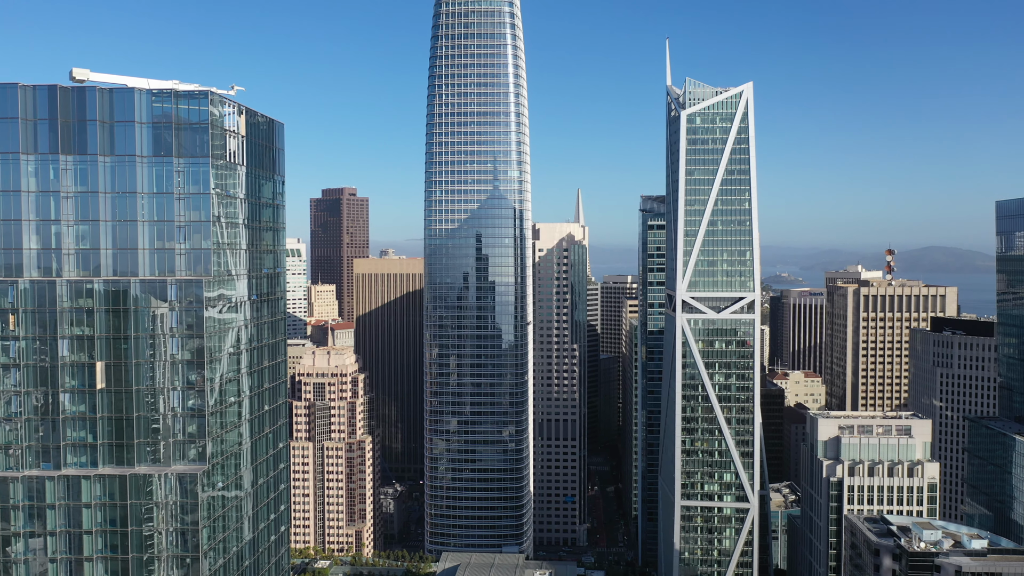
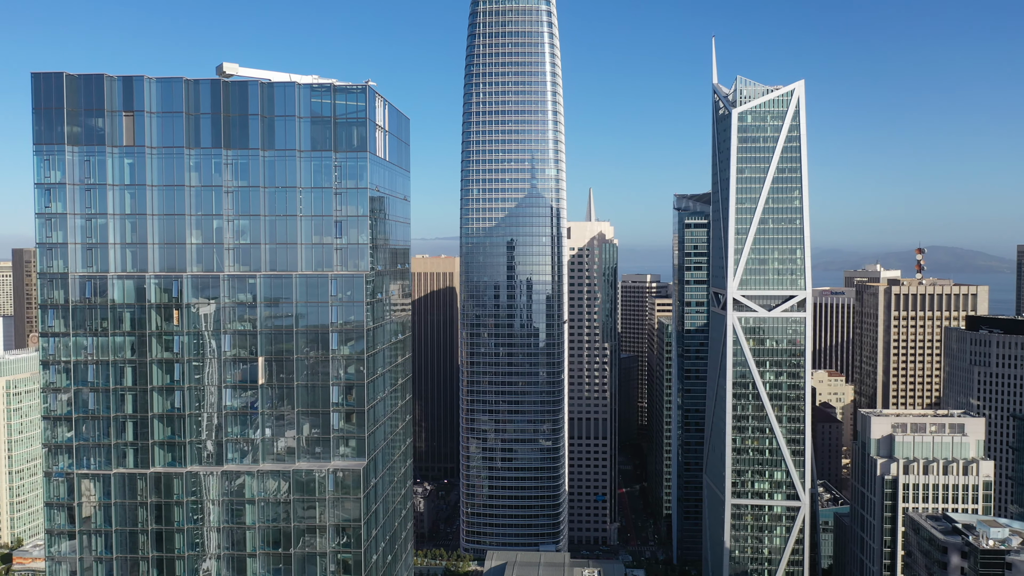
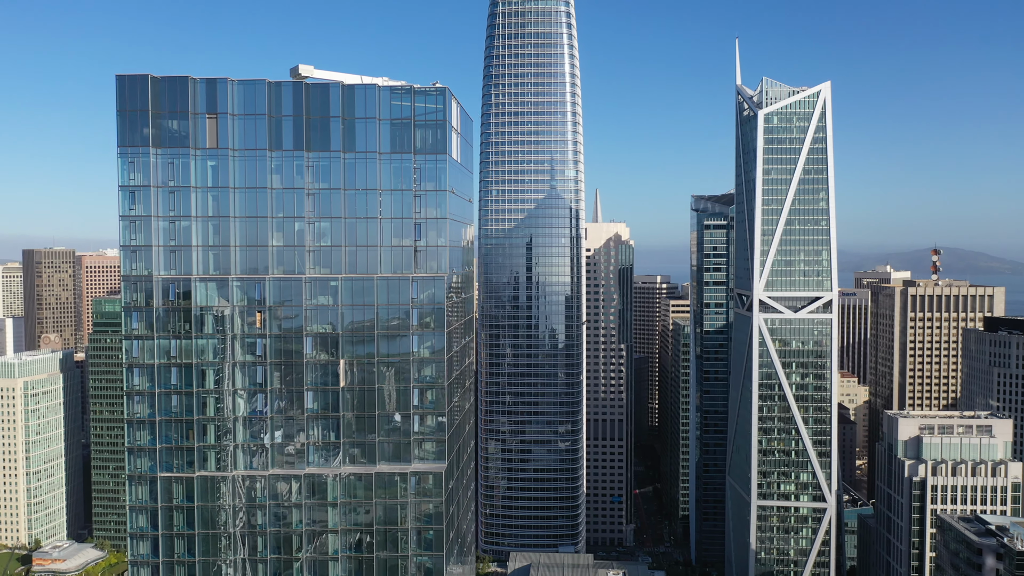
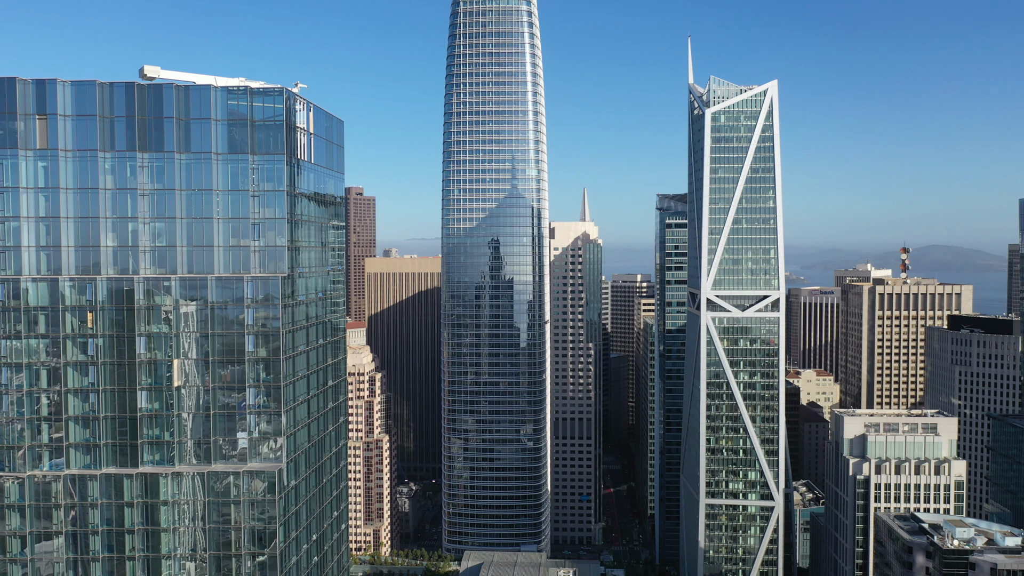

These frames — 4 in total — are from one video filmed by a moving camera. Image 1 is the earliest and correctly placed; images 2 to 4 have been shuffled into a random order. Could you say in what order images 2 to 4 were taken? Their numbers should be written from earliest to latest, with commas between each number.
4, 2, 3
